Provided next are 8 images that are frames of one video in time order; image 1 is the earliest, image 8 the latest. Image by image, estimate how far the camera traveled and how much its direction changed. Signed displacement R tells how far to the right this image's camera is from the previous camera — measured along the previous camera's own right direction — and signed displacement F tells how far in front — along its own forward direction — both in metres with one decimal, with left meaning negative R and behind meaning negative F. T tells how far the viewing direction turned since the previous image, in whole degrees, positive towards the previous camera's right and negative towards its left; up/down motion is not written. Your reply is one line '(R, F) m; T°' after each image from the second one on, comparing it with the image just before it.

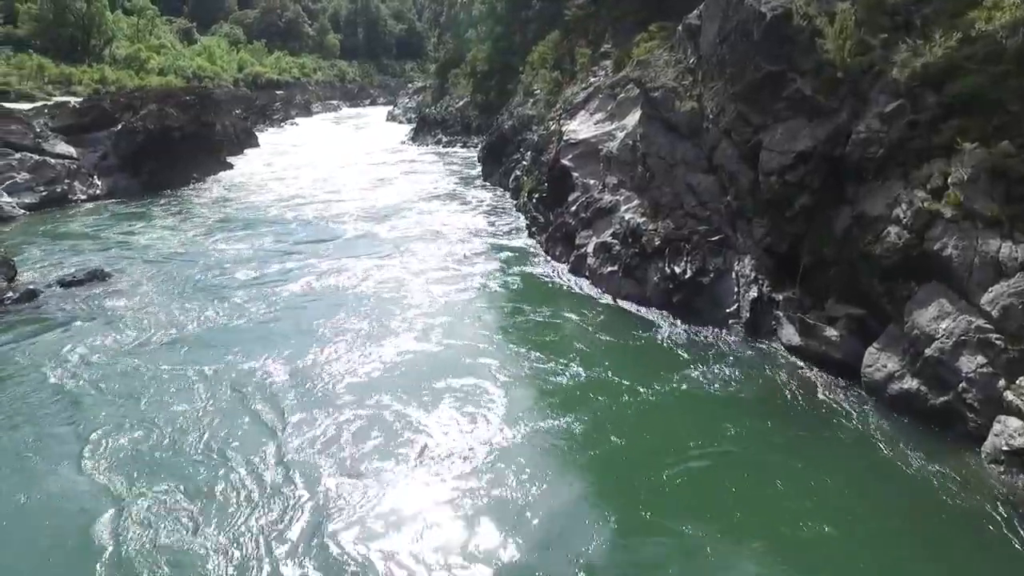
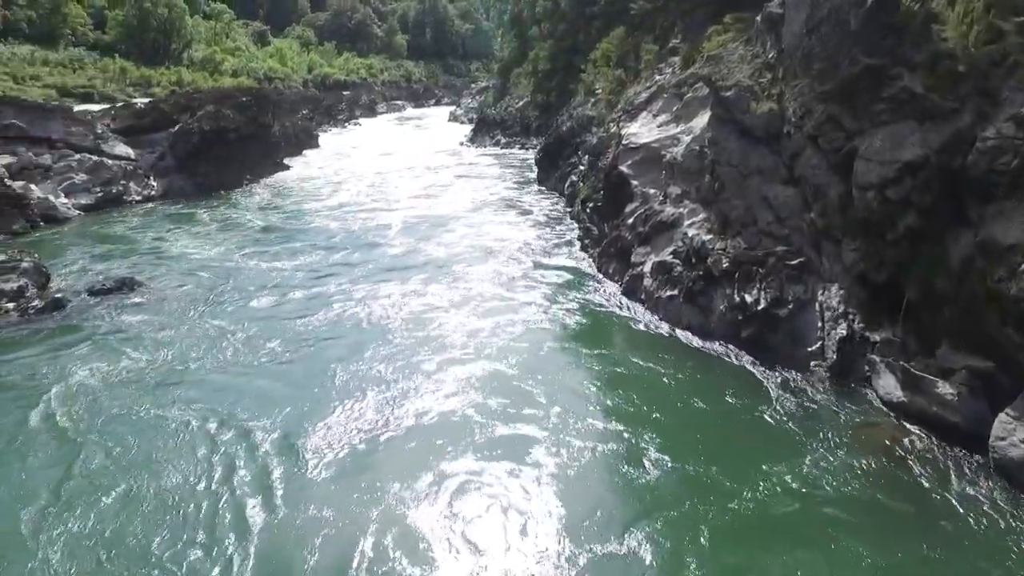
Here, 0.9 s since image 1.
(+0.4, +1.8) m; -6°
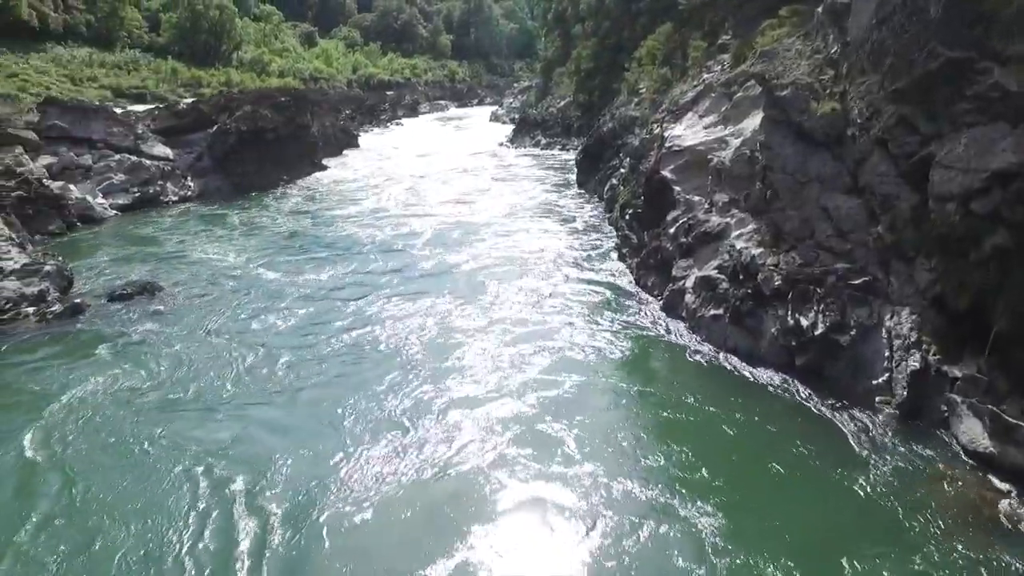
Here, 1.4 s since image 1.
(+0.3, +1.1) m; -4°
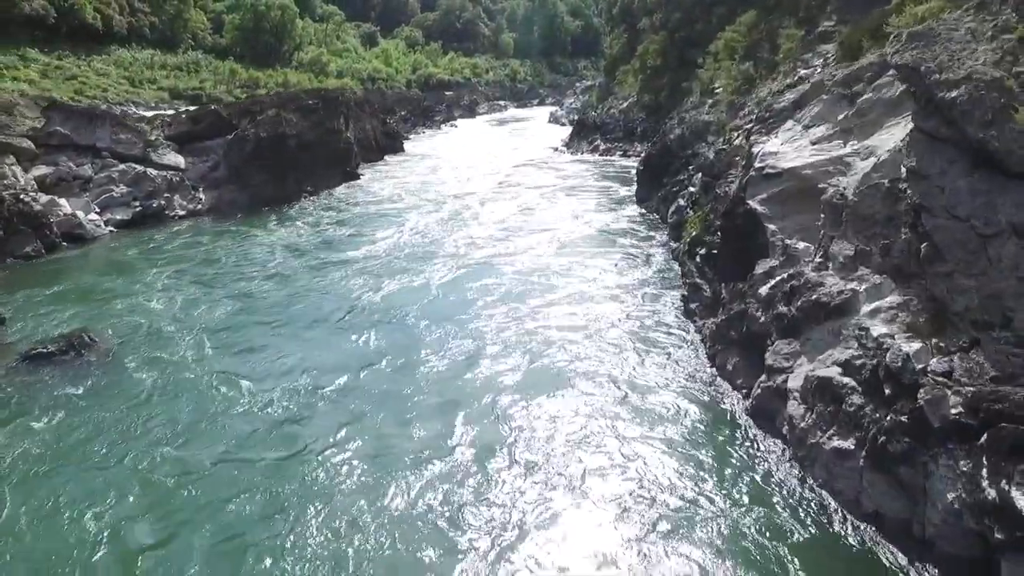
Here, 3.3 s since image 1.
(+0.7, +4.5) m; -6°
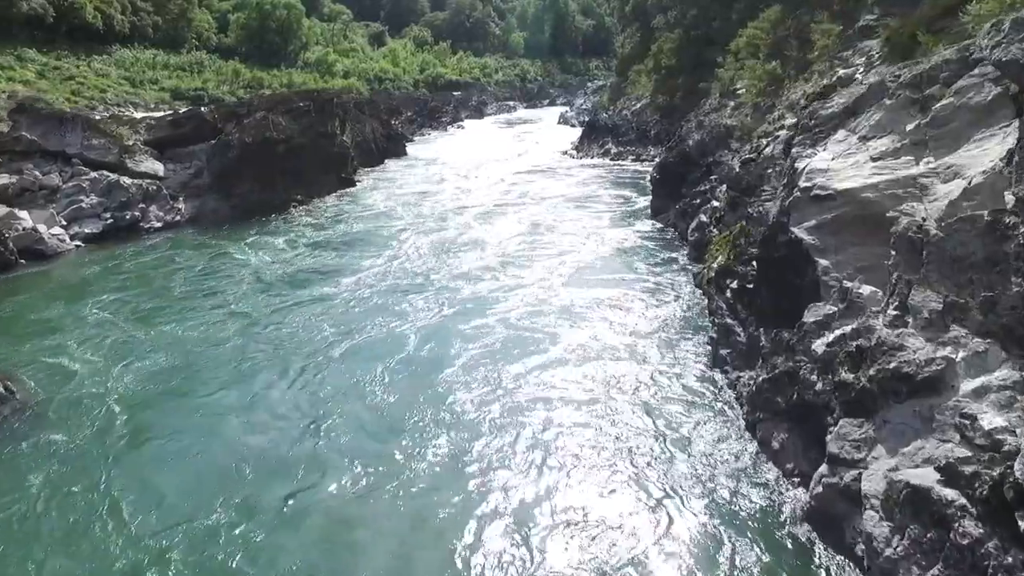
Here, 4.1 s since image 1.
(+0.3, +2.3) m; -1°
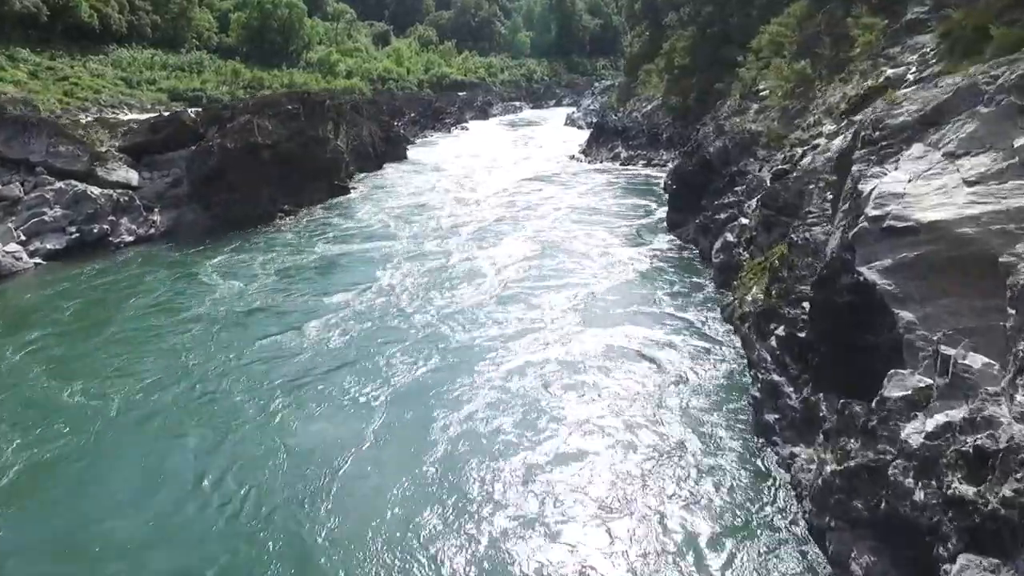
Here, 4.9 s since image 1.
(+0.1, +2.2) m; -1°
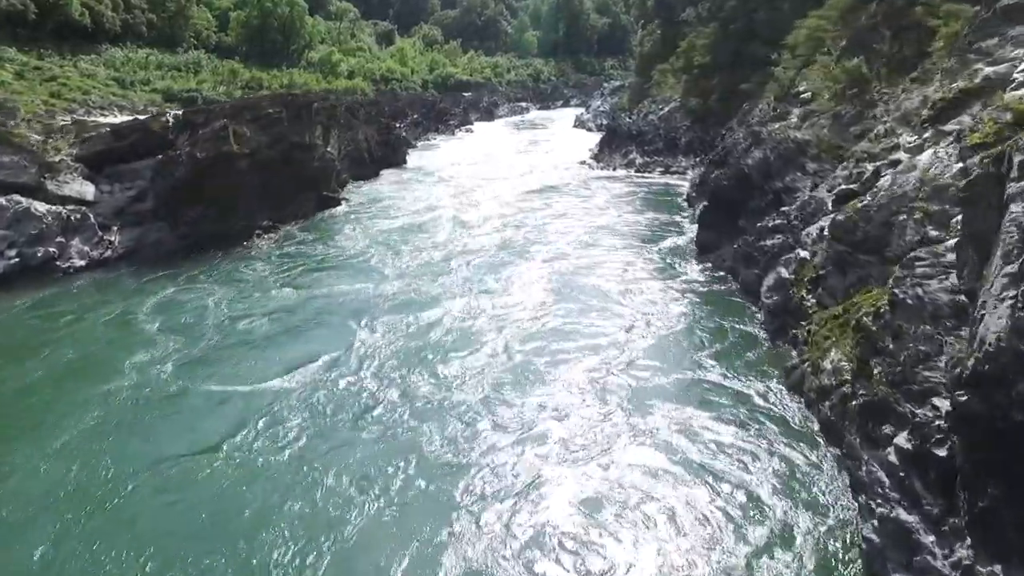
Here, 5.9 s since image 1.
(0.0, +3.1) m; -1°
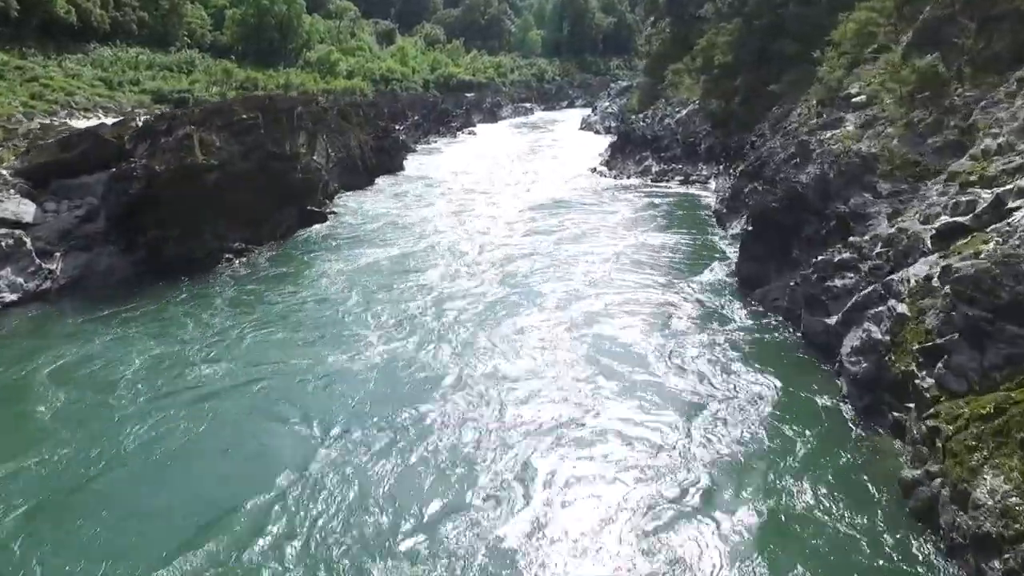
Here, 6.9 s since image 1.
(-0.2, +3.2) m; 0°
